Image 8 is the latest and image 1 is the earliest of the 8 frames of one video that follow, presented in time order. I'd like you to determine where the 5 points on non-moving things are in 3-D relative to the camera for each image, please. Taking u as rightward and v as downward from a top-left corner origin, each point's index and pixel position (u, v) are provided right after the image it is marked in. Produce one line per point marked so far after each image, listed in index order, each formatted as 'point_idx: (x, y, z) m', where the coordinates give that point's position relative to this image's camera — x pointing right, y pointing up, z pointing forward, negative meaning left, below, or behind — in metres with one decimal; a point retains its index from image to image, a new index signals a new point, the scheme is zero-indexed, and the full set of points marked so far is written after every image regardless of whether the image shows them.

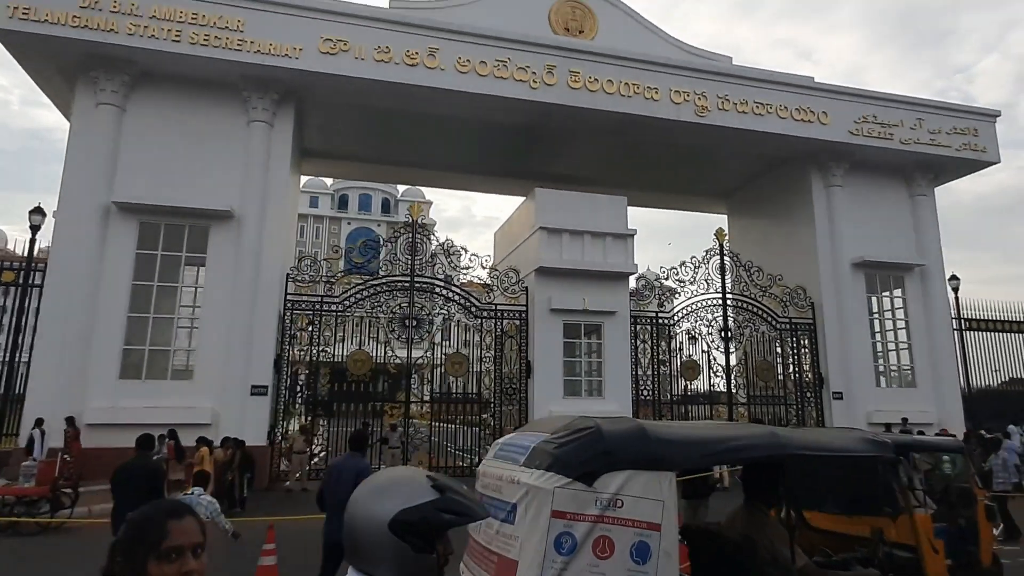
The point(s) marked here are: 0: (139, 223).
0: (-3.6, +0.6, +6.5) m
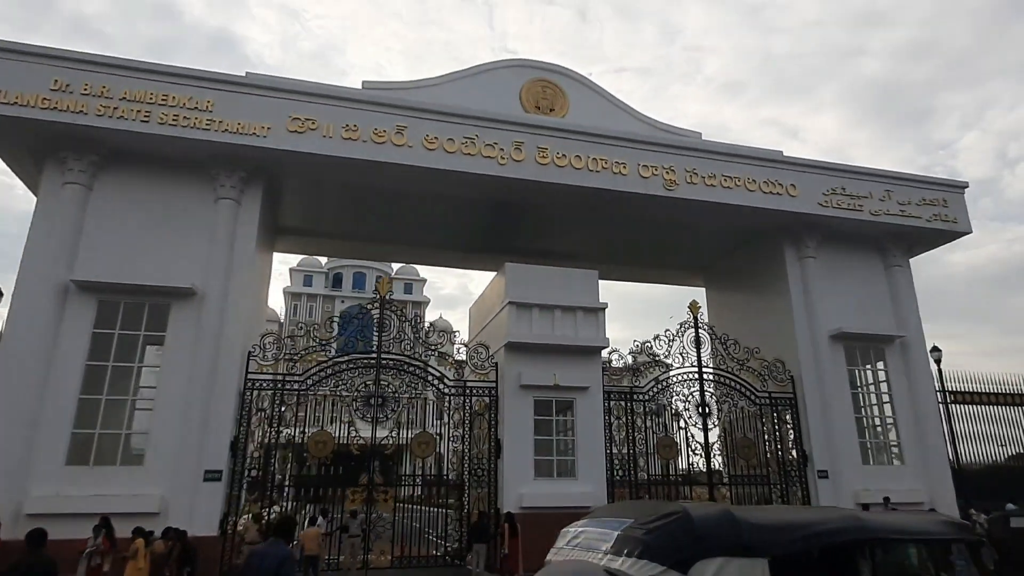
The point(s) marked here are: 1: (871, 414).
0: (-3.9, -0.1, +6.4) m
1: (+4.5, -1.6, +8.4) m
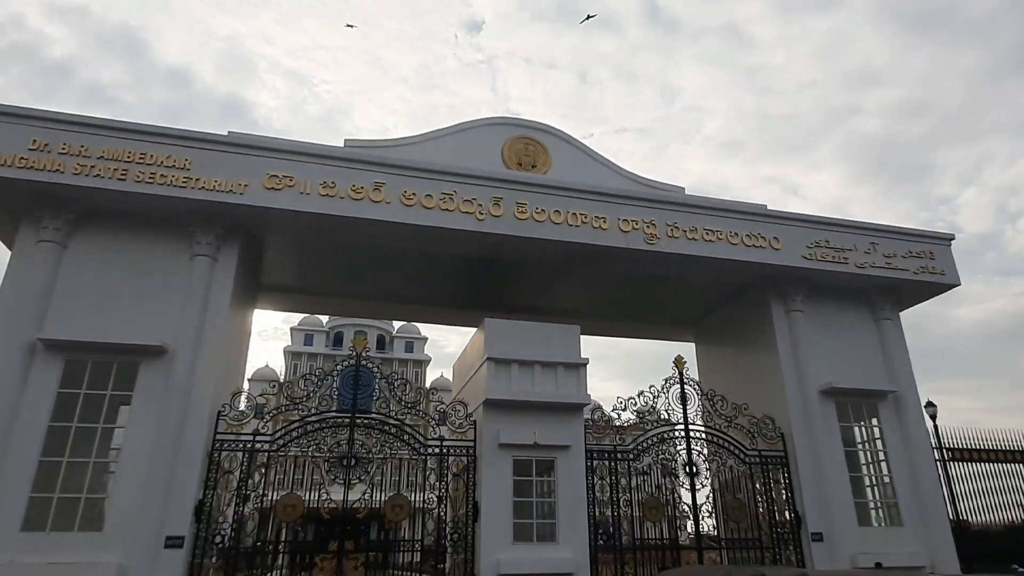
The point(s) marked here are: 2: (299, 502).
0: (-4.2, -0.7, +6.3) m
1: (+4.3, -2.2, +8.1) m
2: (-2.0, -2.0, +6.5) m
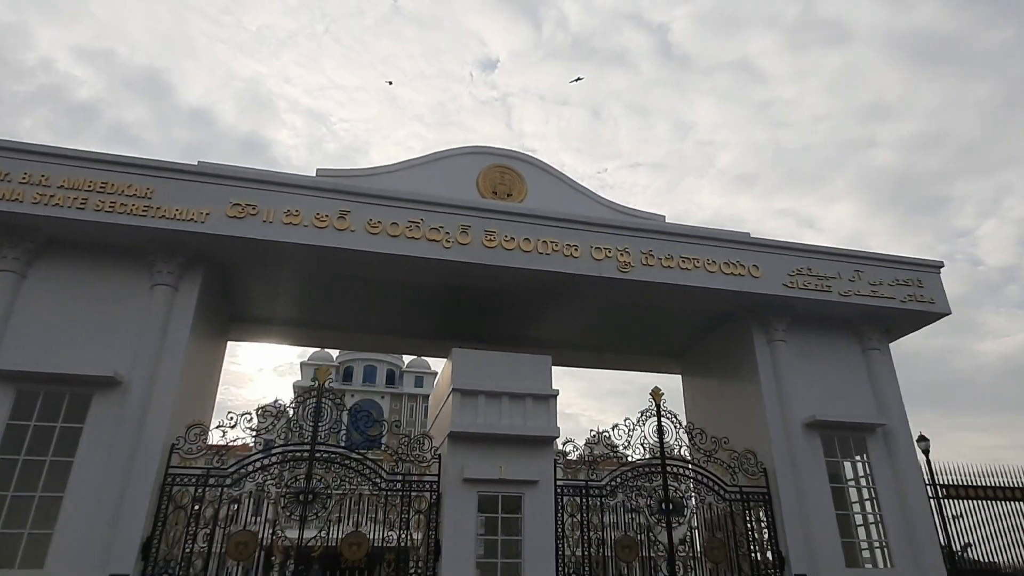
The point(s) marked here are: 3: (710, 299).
0: (-4.5, -0.9, +6.2) m
1: (+3.9, -2.6, +7.7) m
2: (-2.4, -2.3, +6.2) m
3: (+2.4, -0.1, +8.3) m
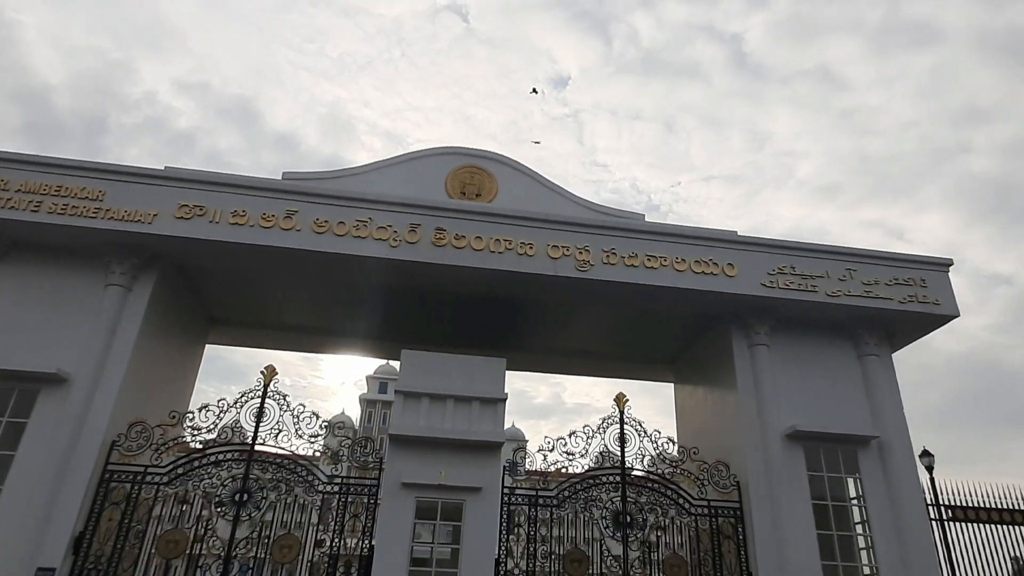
0: (-5.2, -0.9, +6.4) m
1: (+3.4, -2.5, +7.0) m
2: (-3.0, -2.3, +6.2) m
3: (+2.0, -0.1, +7.8) m
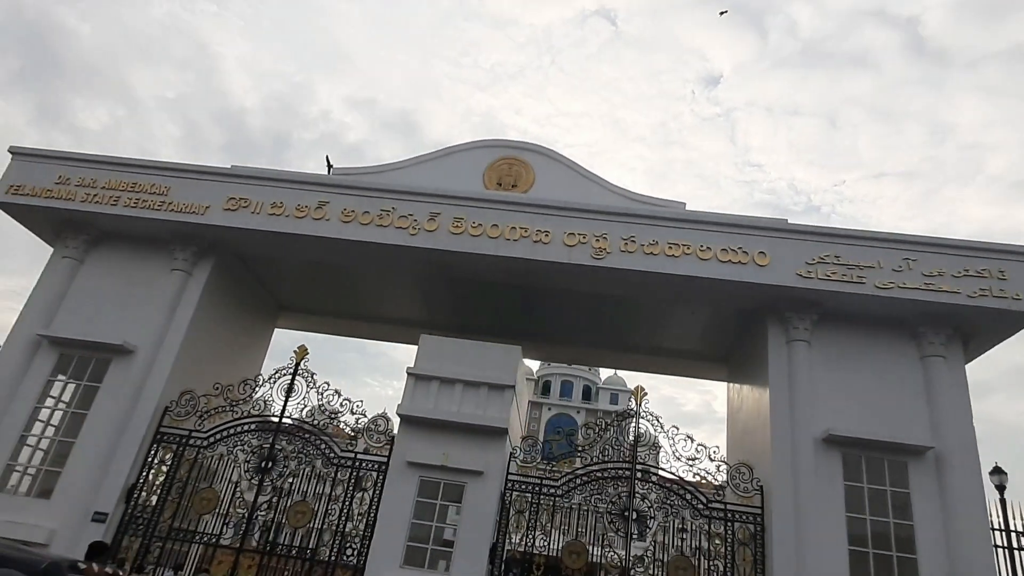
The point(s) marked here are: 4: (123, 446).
0: (-5.1, -0.7, +7.5) m
1: (+3.4, -2.4, +6.3) m
2: (-3.0, -2.1, +6.9) m
3: (+2.2, 0.0, +7.4) m
4: (-4.0, -1.6, +7.0) m
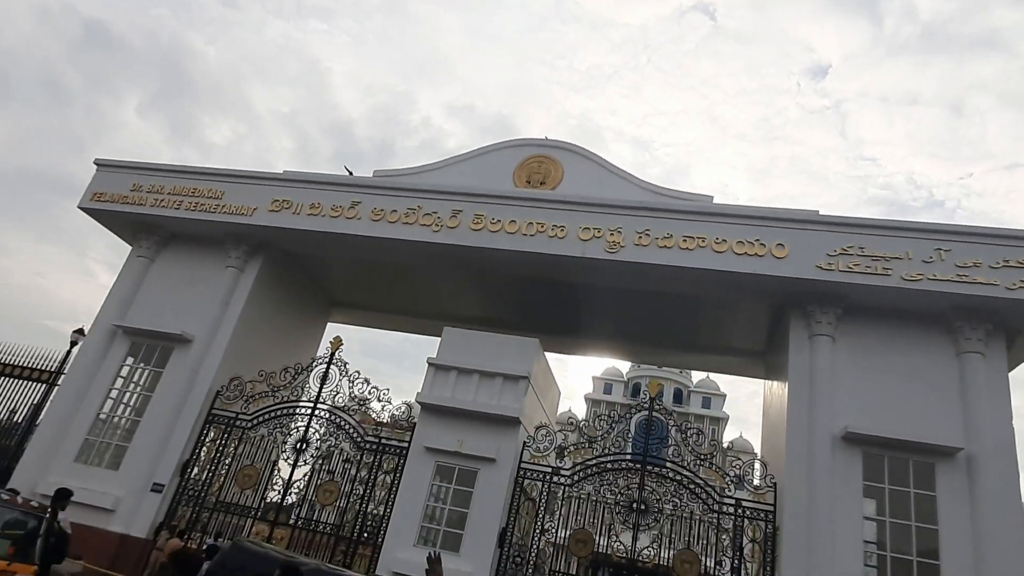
0: (-4.8, -0.7, +8.4) m
1: (+3.4, -2.4, +6.0) m
2: (-2.9, -2.1, +7.5) m
3: (+2.4, 0.0, +7.2) m
4: (-3.8, -1.6, +7.8) m
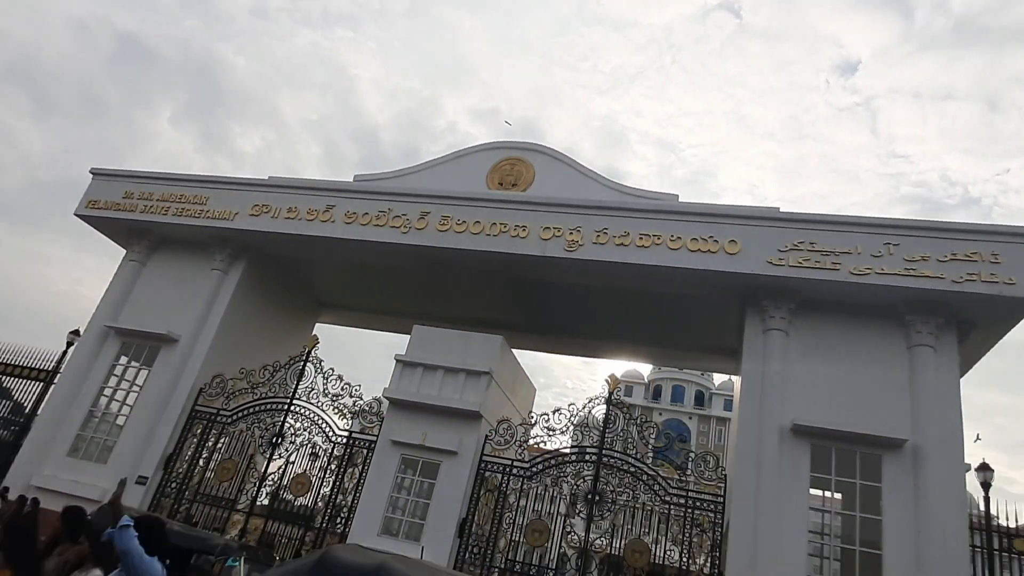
0: (-5.1, -0.7, +8.9) m
1: (+3.0, -2.3, +6.1) m
2: (-3.3, -2.1, +7.8) m
3: (+2.0, +0.1, +7.4) m
4: (-4.2, -1.6, +8.1) m
